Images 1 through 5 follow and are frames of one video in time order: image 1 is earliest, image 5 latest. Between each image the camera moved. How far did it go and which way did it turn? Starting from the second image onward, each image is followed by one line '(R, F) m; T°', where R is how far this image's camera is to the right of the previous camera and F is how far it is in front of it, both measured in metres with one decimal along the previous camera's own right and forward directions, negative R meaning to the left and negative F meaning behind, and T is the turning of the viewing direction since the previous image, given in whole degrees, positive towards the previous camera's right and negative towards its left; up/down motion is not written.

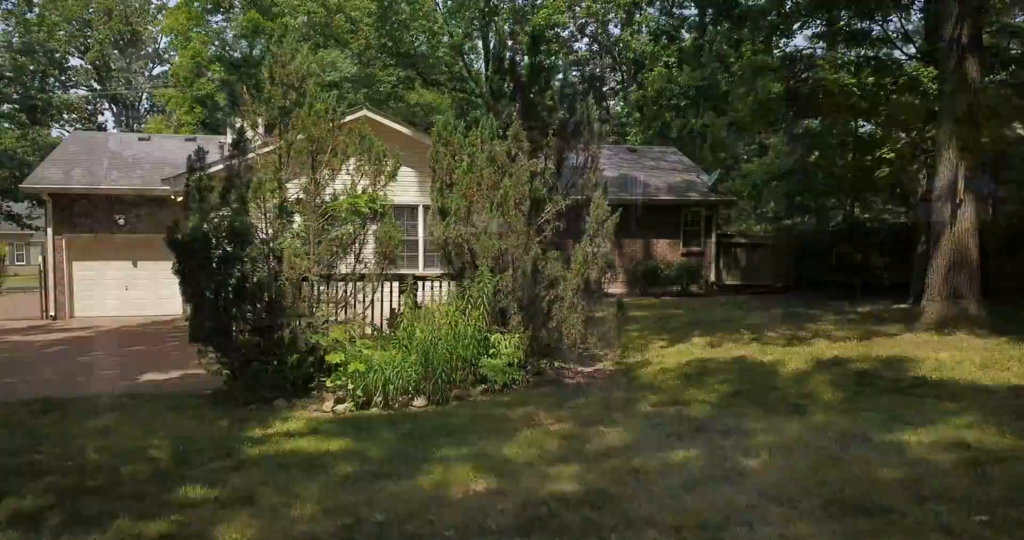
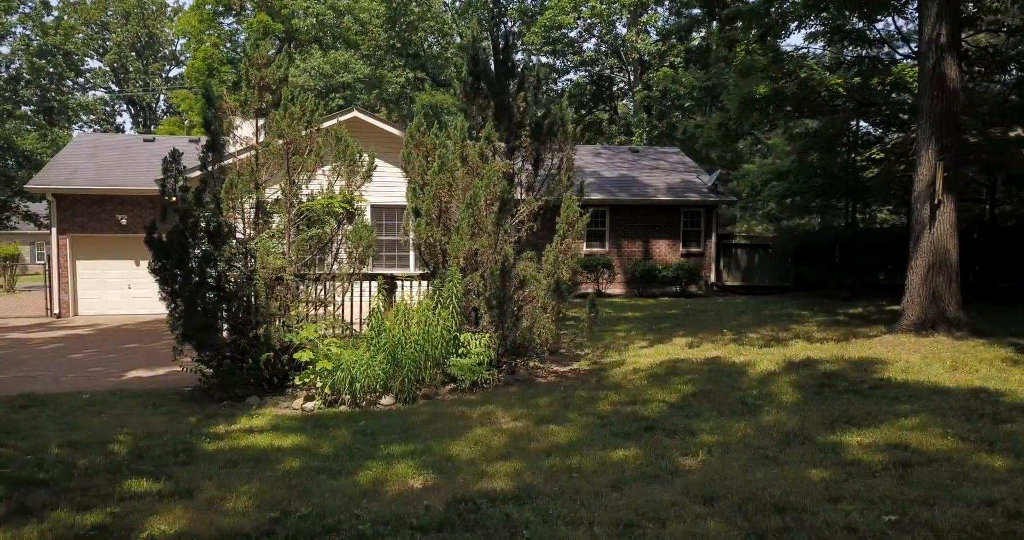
(+0.5, -0.1) m; -1°
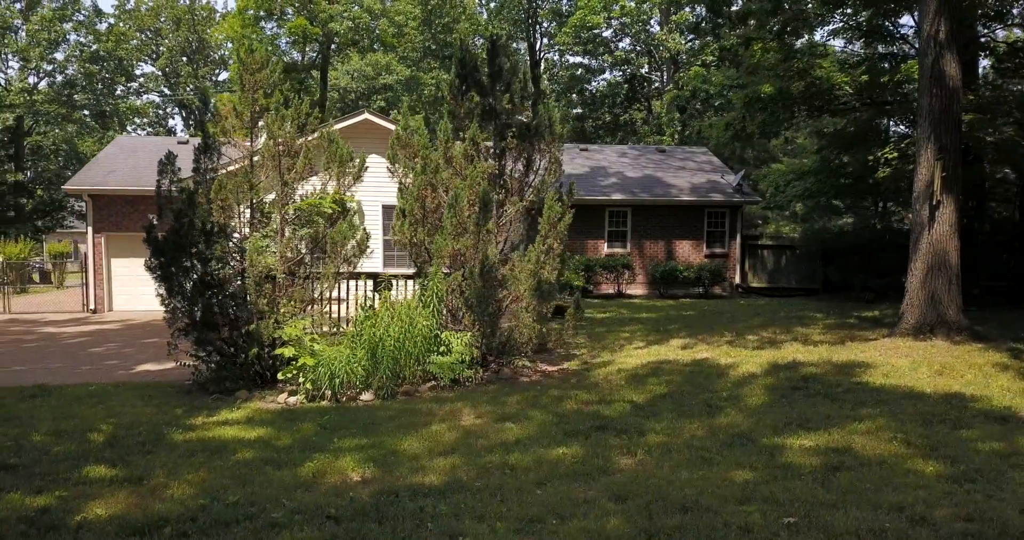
(+0.7, -0.1) m; -3°
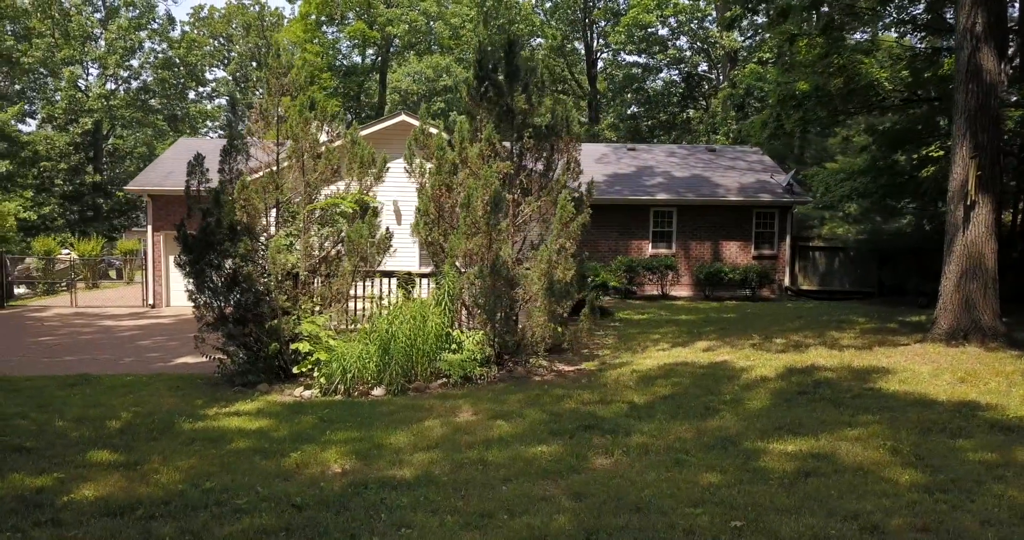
(+0.5, 0.0) m; -5°
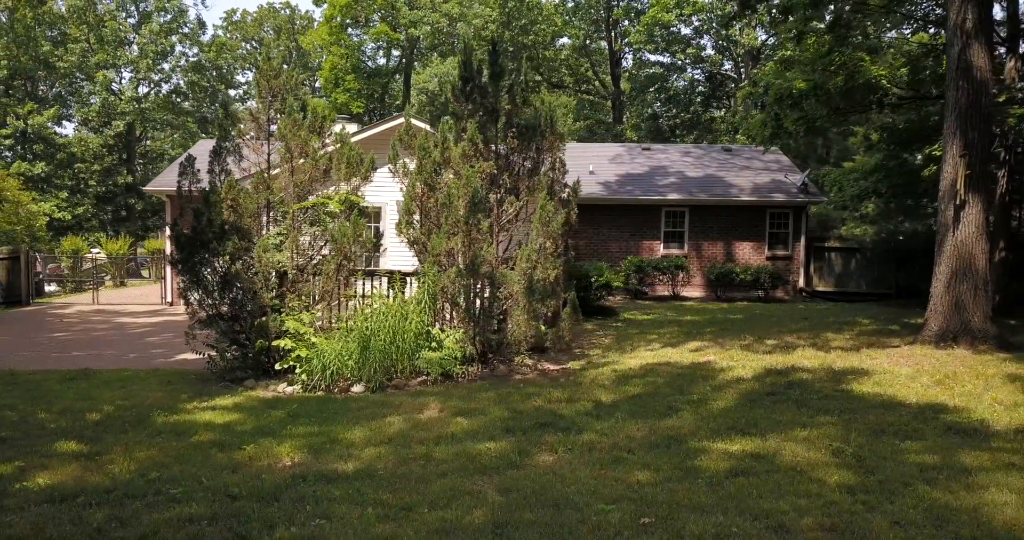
(+0.6, 0.0) m; -2°
